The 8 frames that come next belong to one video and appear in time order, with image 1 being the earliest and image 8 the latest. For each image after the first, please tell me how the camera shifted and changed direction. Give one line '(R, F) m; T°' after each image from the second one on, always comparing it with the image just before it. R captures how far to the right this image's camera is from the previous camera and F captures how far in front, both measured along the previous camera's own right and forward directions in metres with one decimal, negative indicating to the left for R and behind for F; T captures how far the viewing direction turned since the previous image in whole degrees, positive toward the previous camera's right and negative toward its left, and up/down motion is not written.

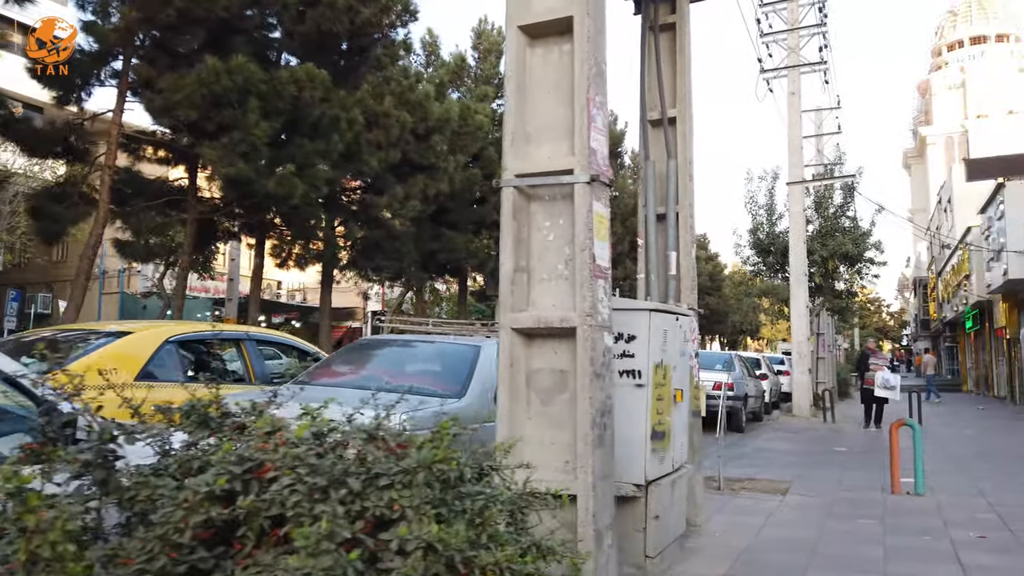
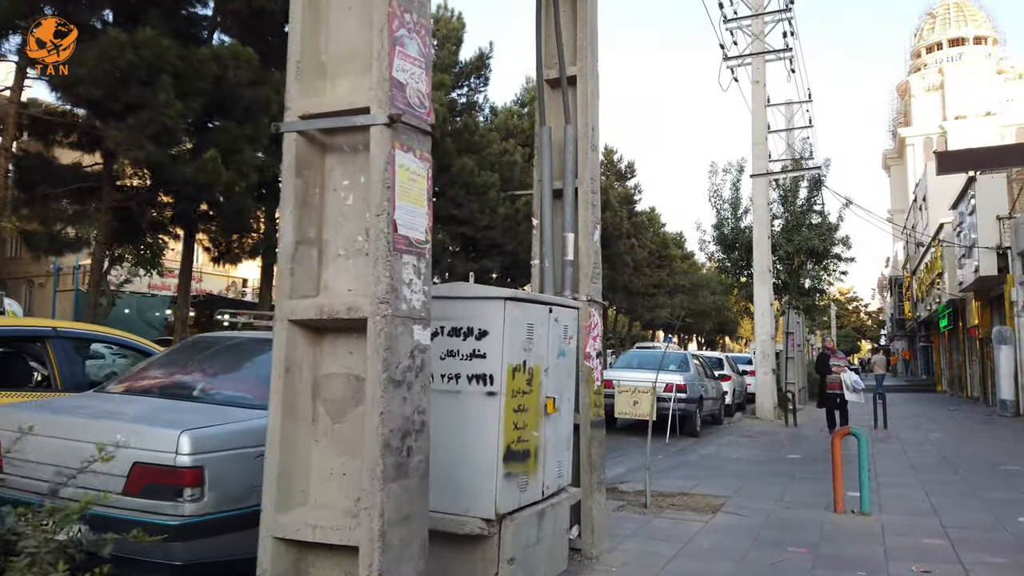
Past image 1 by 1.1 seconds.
(+0.8, +1.0) m; +1°
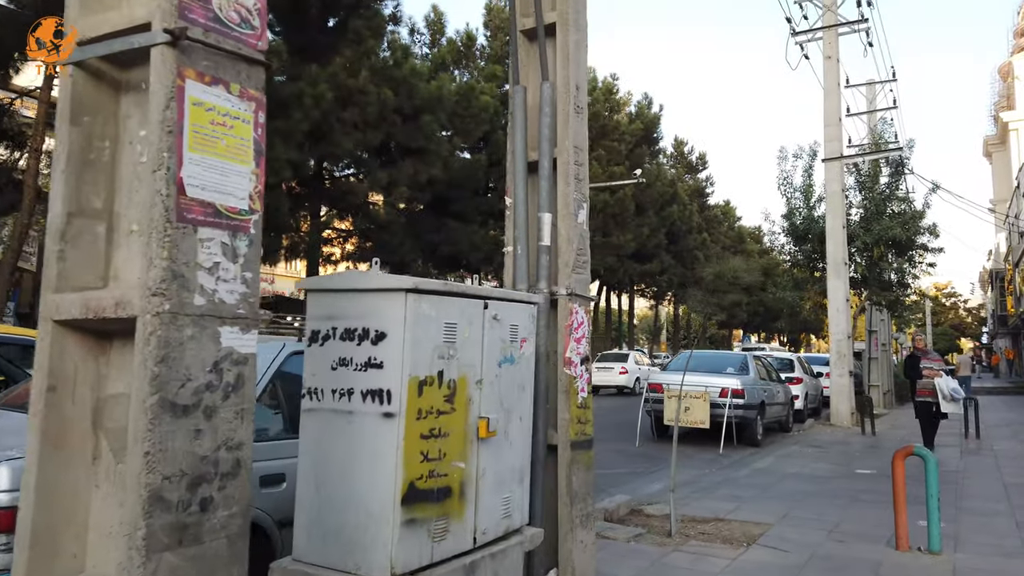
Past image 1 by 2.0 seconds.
(+0.7, +1.0) m; -6°
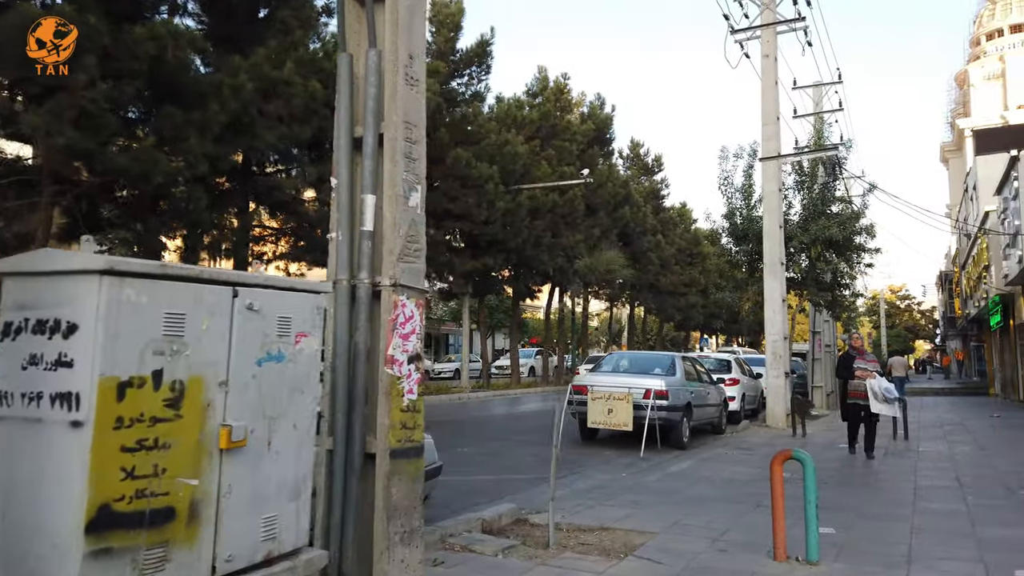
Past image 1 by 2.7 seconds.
(+0.8, +0.4) m; +2°
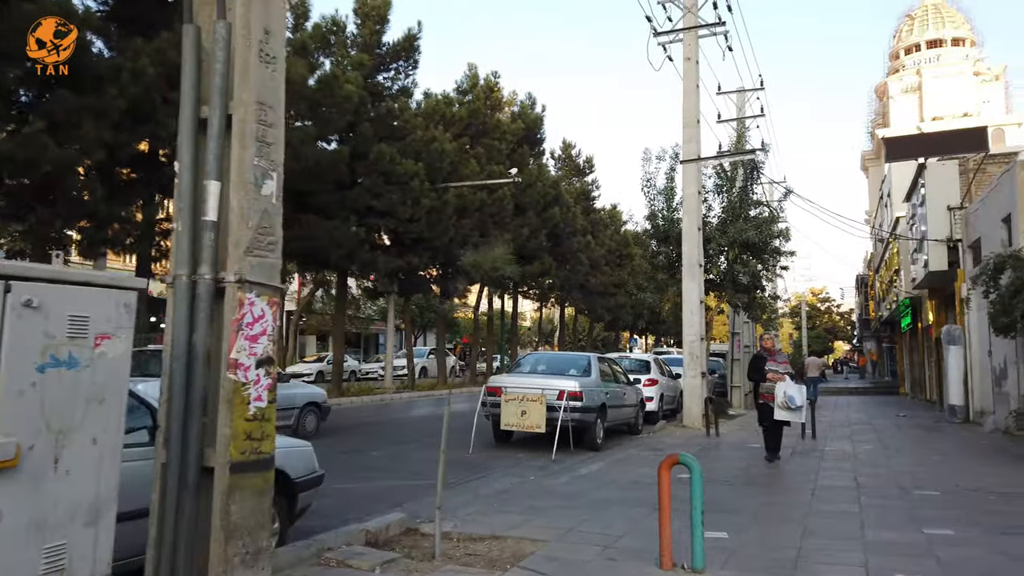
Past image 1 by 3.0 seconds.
(+0.4, +0.3) m; +5°
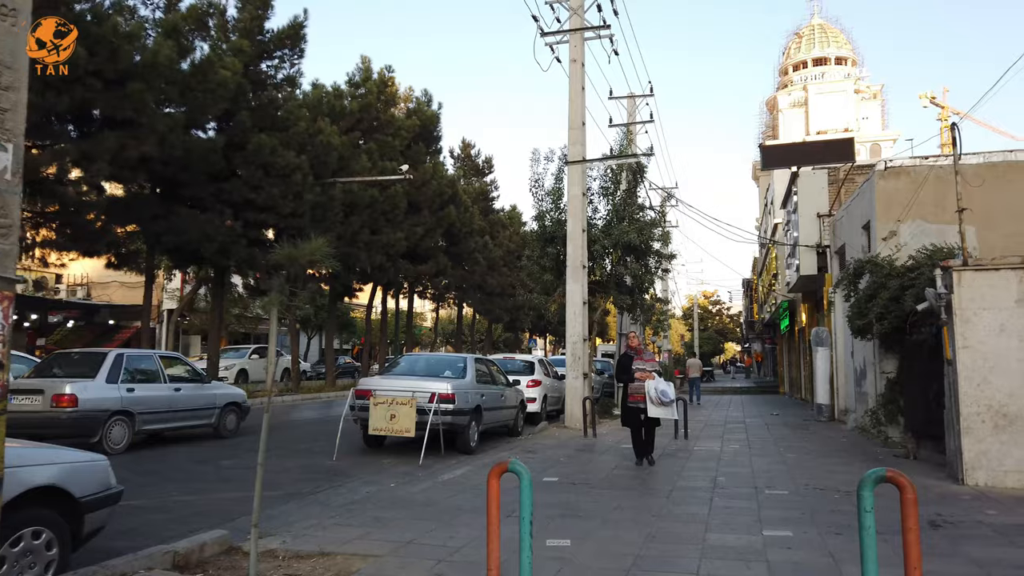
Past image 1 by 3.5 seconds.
(+0.6, +0.3) m; +7°
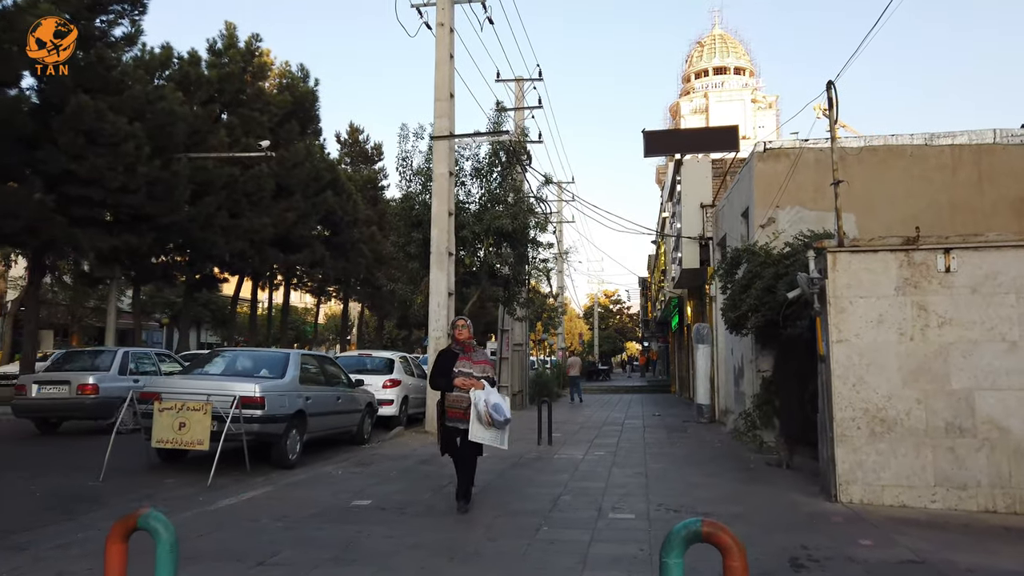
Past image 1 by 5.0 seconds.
(+1.1, +1.7) m; +7°
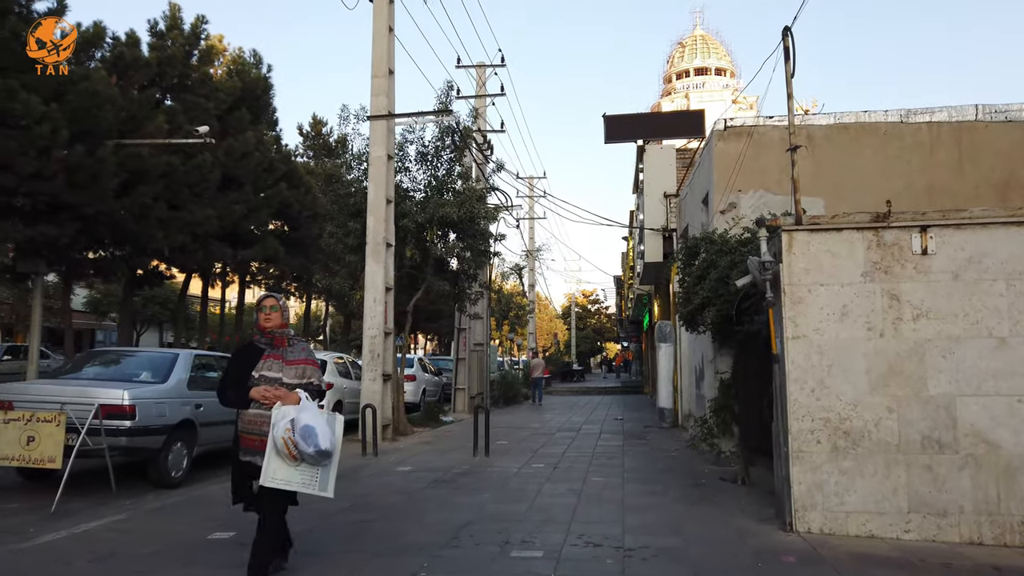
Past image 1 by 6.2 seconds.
(+0.8, +1.3) m; +1°
